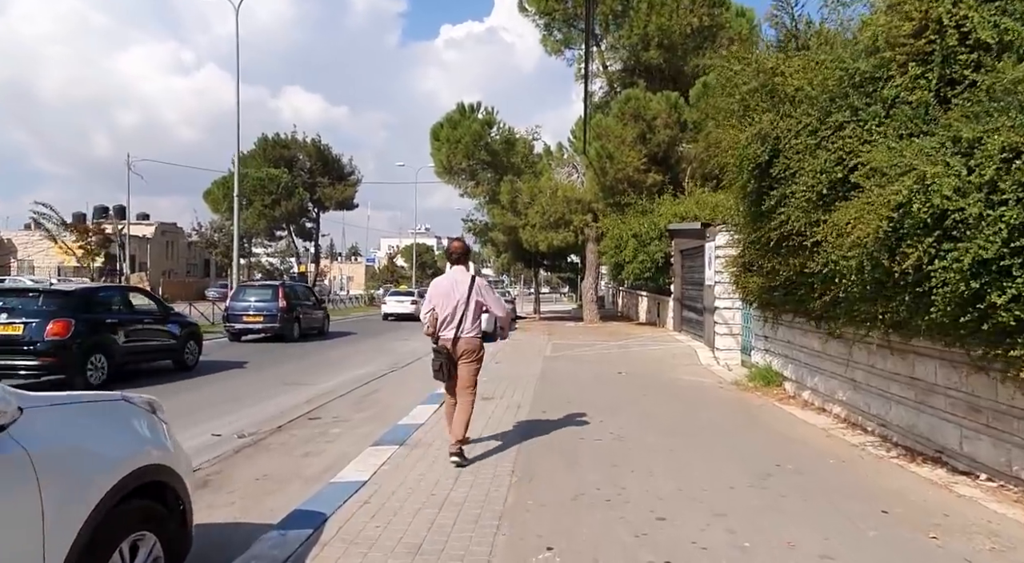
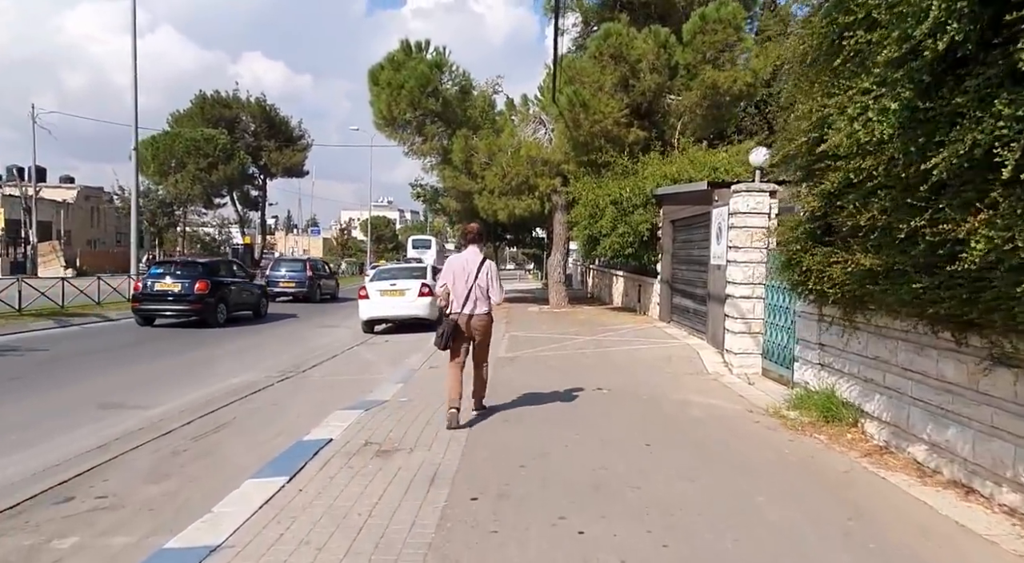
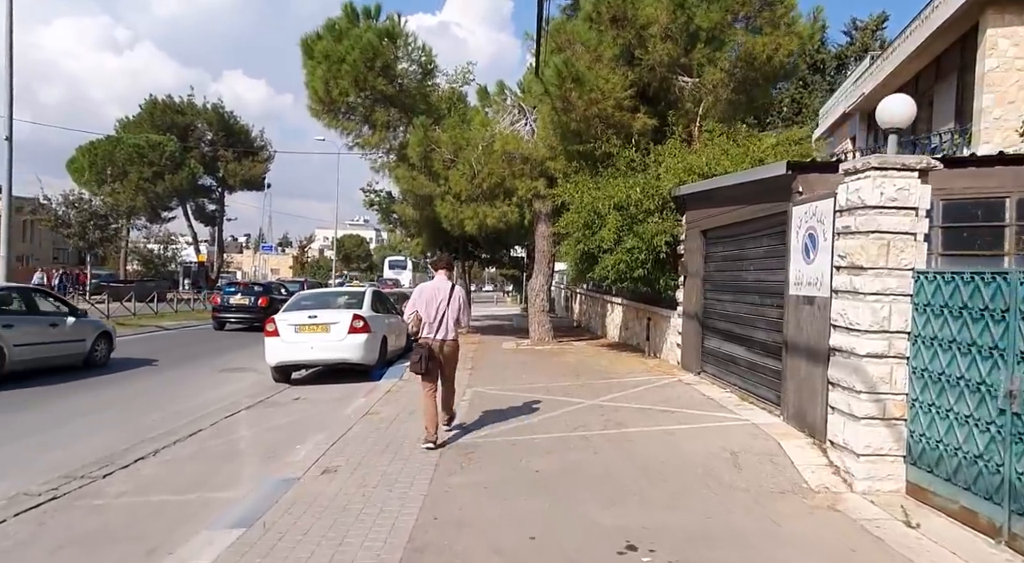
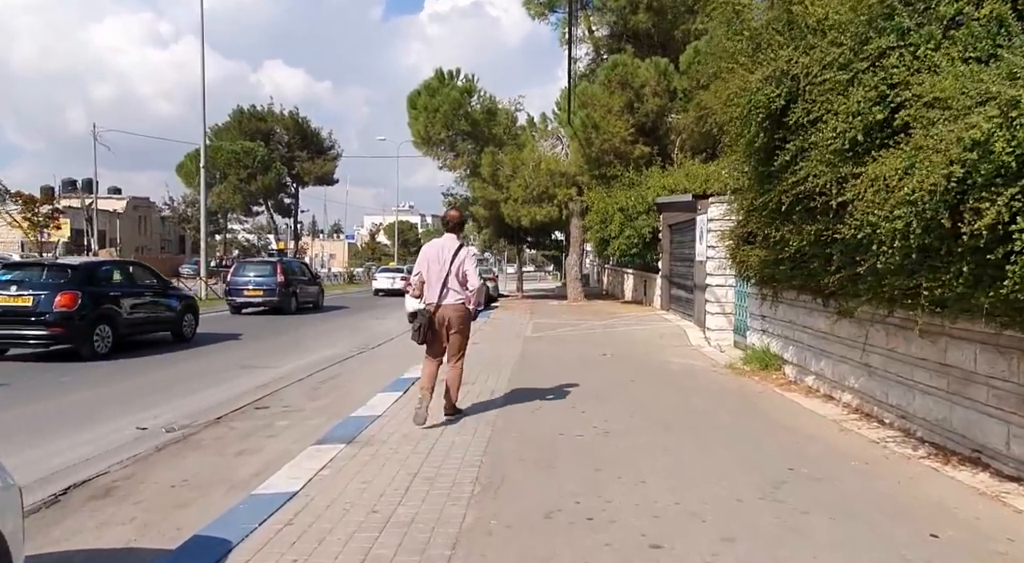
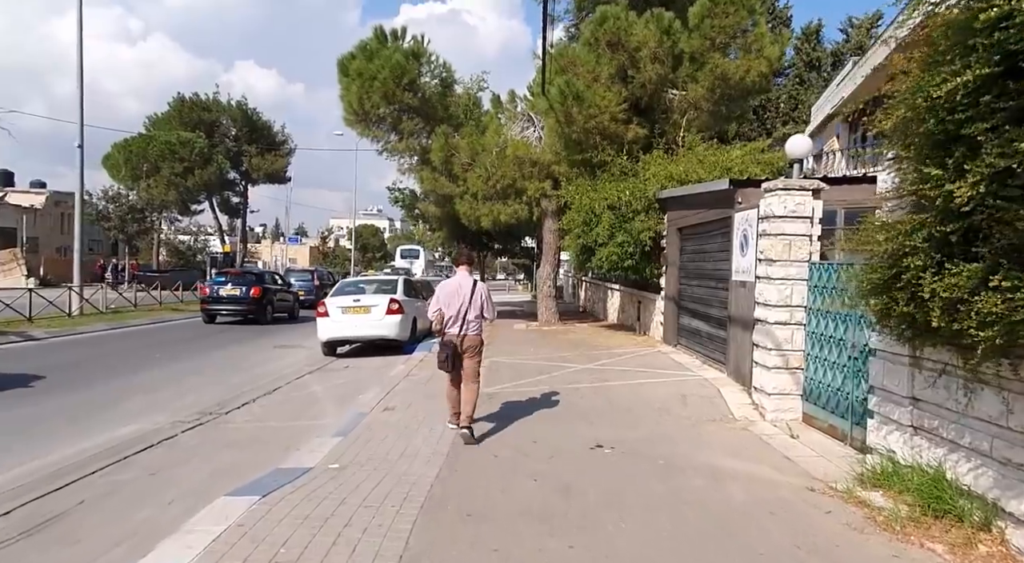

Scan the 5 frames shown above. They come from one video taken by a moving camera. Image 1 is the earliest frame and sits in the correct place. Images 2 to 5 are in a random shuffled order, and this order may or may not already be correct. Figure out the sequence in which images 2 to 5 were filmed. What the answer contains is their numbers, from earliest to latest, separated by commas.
4, 2, 5, 3
